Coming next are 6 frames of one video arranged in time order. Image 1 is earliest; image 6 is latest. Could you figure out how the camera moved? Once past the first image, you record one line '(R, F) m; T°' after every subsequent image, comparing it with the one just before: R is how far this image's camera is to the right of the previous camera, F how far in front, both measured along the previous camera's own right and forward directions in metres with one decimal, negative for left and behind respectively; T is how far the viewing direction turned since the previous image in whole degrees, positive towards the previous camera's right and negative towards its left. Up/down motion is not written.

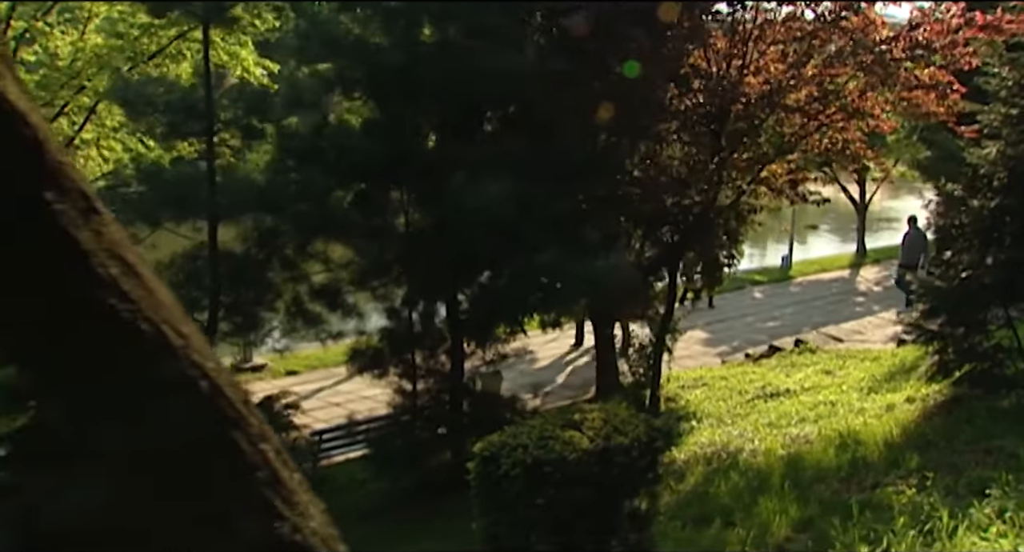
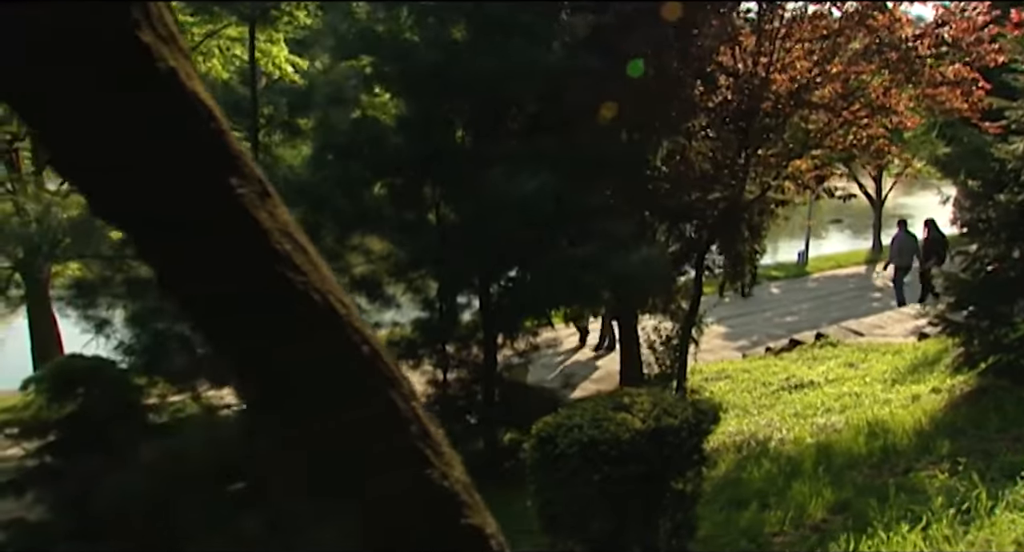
(-0.2, -0.2) m; -1°
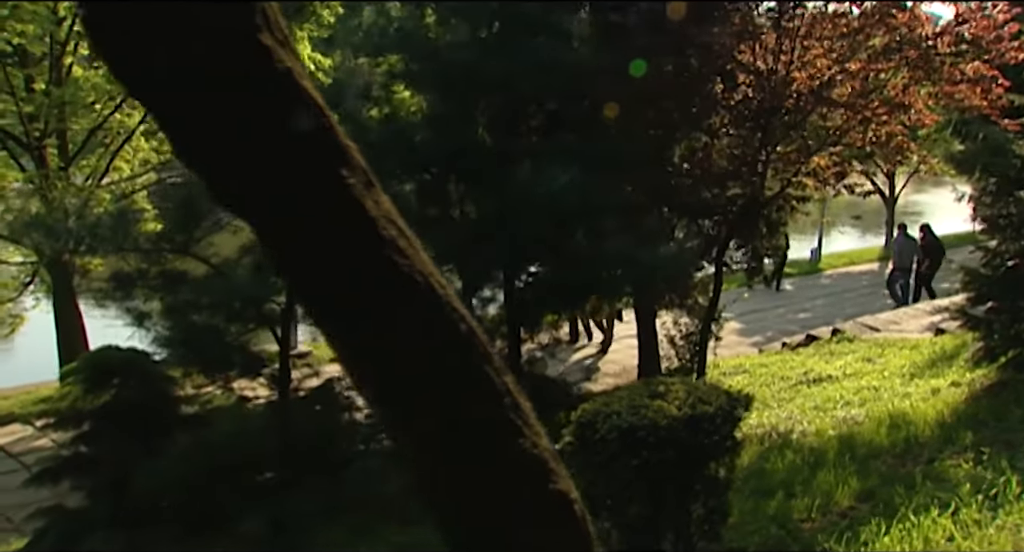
(-0.2, -0.1) m; -1°
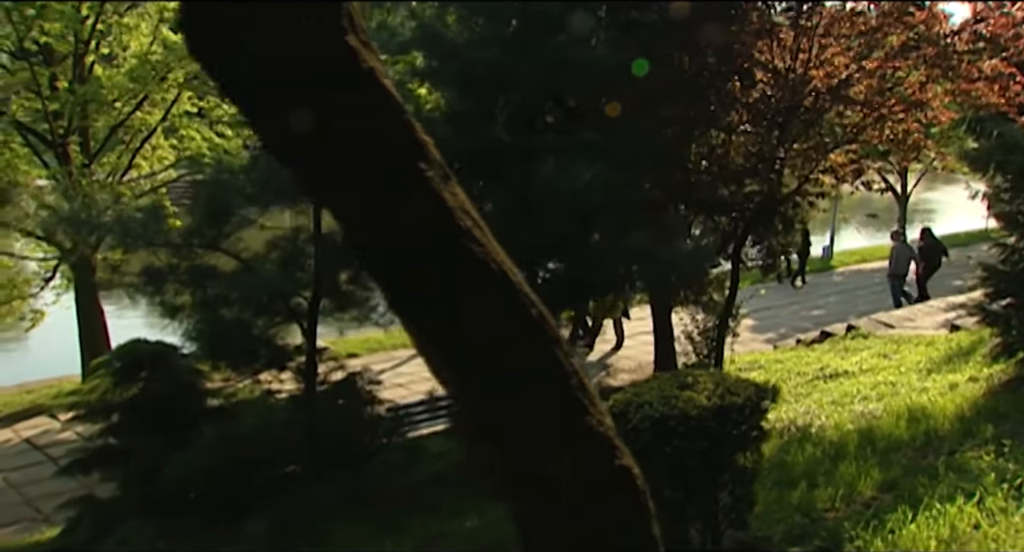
(-0.1, -0.1) m; -1°
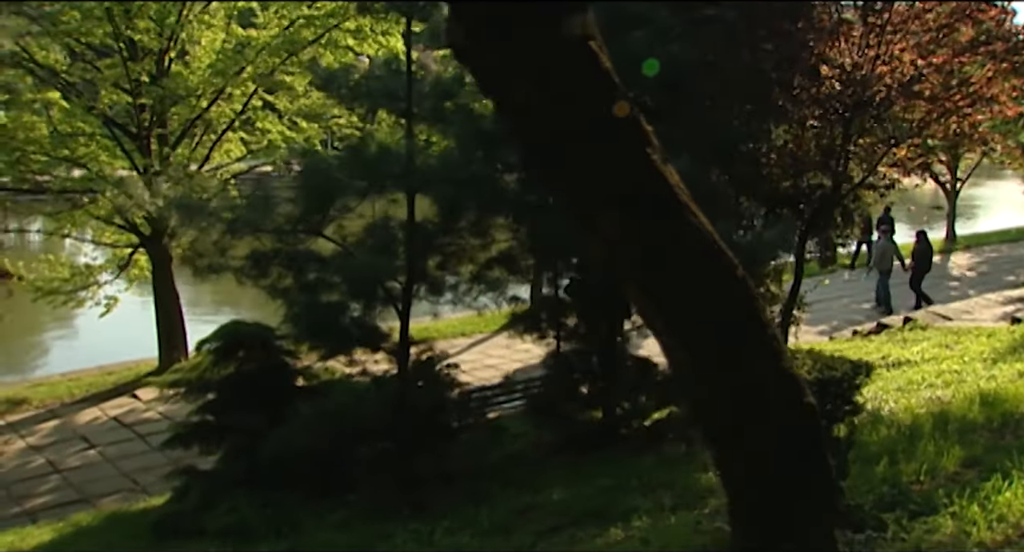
(-0.4, -0.3) m; -2°
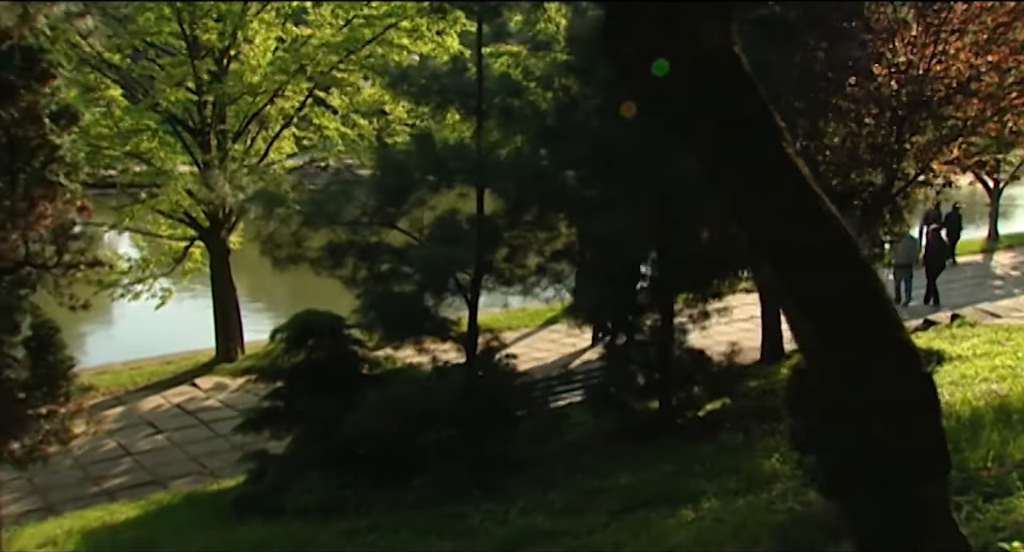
(-0.3, -0.2) m; -2°
